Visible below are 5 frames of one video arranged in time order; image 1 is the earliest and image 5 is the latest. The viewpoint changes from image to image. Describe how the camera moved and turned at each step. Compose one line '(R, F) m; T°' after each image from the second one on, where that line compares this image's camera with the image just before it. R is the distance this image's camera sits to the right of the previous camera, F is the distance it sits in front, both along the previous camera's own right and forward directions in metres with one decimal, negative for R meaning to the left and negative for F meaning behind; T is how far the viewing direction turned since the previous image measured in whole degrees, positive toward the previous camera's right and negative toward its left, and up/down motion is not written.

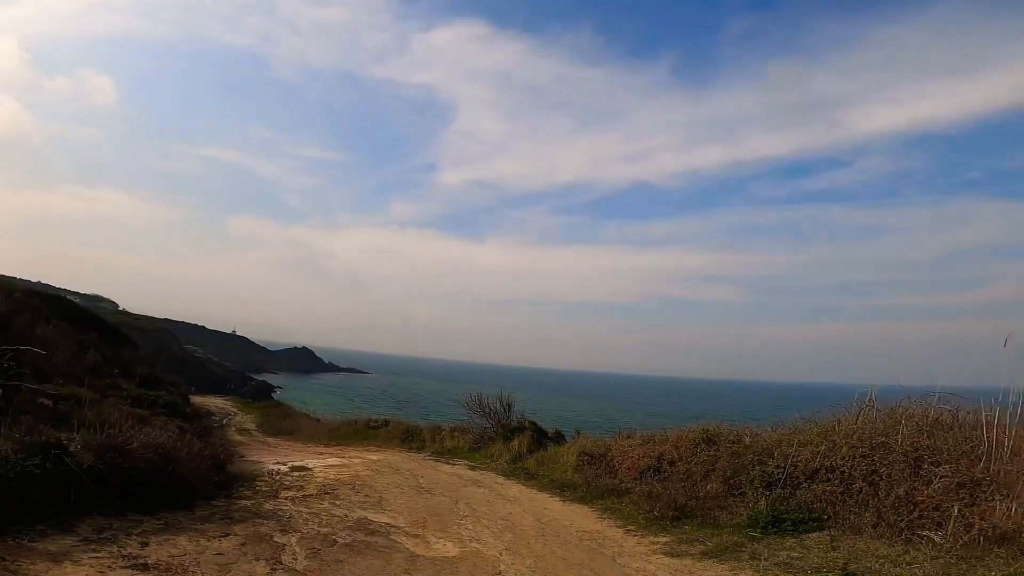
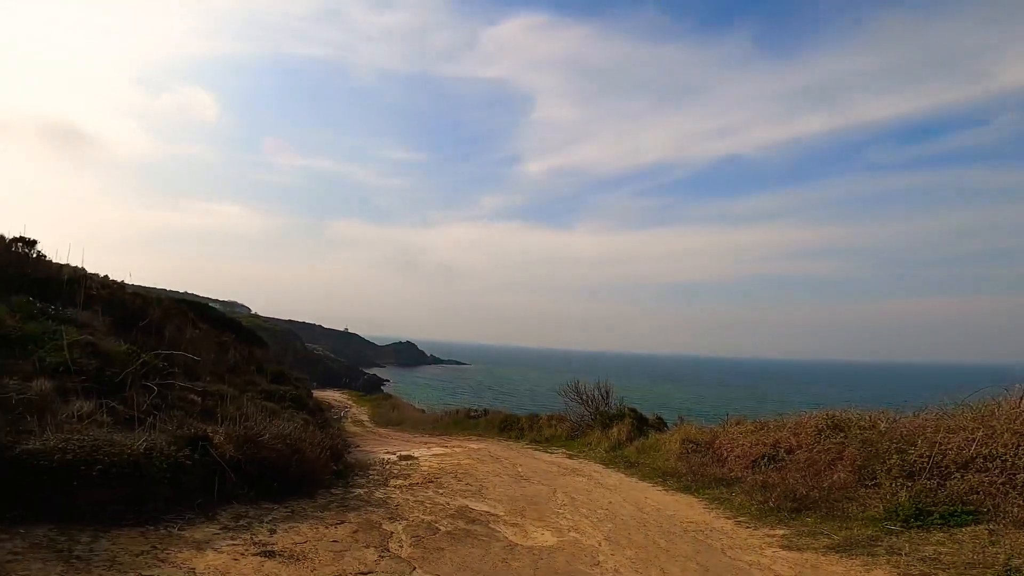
(0.0, 0.0) m; -9°
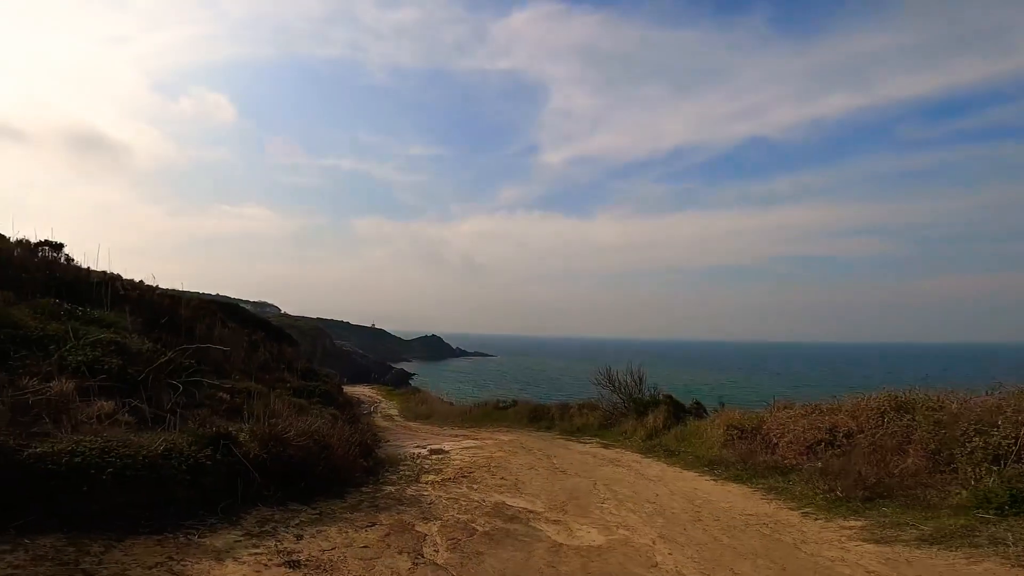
(0.0, +0.2) m; -2°
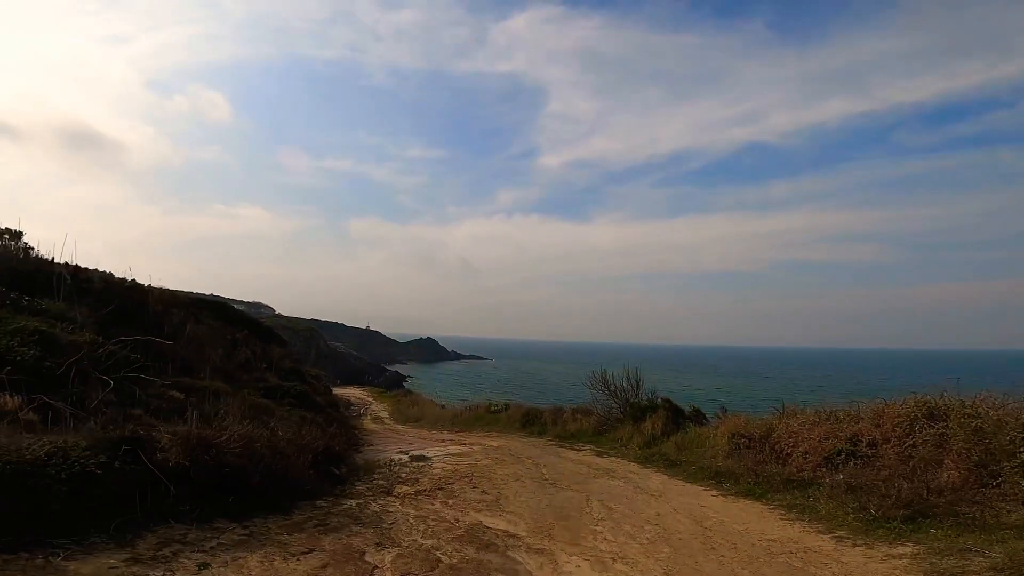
(+0.1, +0.3) m; 0°
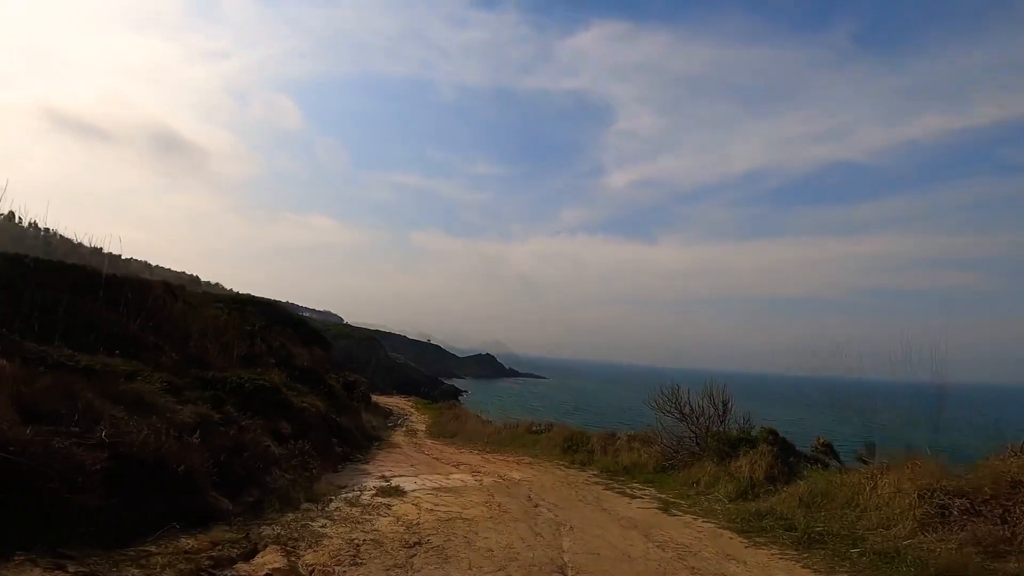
(+0.2, +1.6) m; -6°
